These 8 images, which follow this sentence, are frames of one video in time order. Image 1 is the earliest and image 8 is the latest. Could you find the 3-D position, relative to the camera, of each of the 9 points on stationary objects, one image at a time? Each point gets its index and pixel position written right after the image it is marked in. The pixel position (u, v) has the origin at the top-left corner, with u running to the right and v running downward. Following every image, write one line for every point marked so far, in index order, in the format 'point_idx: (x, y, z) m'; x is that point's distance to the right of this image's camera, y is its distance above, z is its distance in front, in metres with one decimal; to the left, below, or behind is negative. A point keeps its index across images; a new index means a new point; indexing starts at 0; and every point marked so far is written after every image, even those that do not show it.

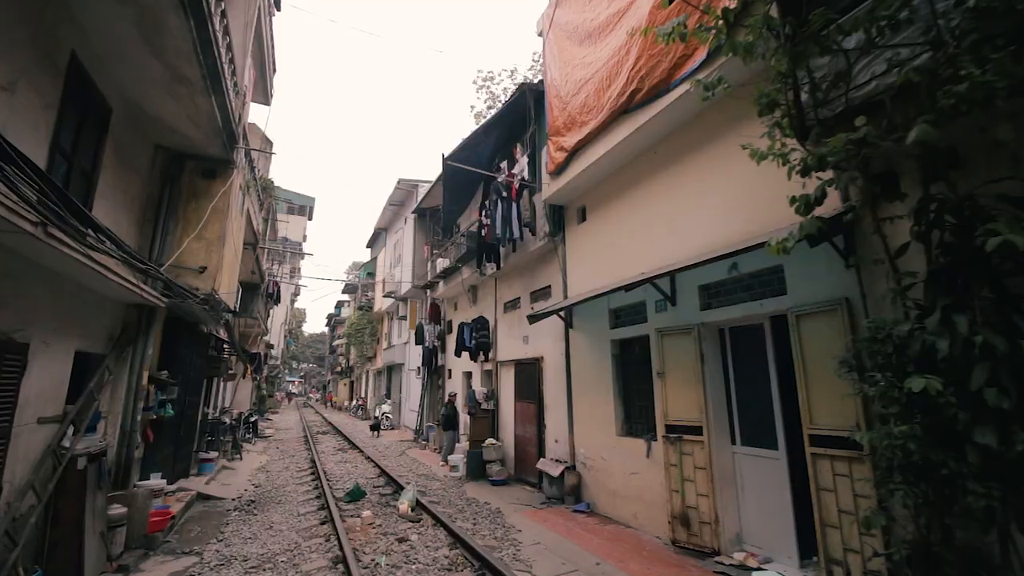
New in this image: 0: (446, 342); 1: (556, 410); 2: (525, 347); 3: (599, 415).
0: (-2.3, -1.8, +16.8) m
1: (+0.8, -2.3, +9.3) m
2: (+0.3, -1.3, +10.5) m
3: (+1.4, -2.1, +8.1) m
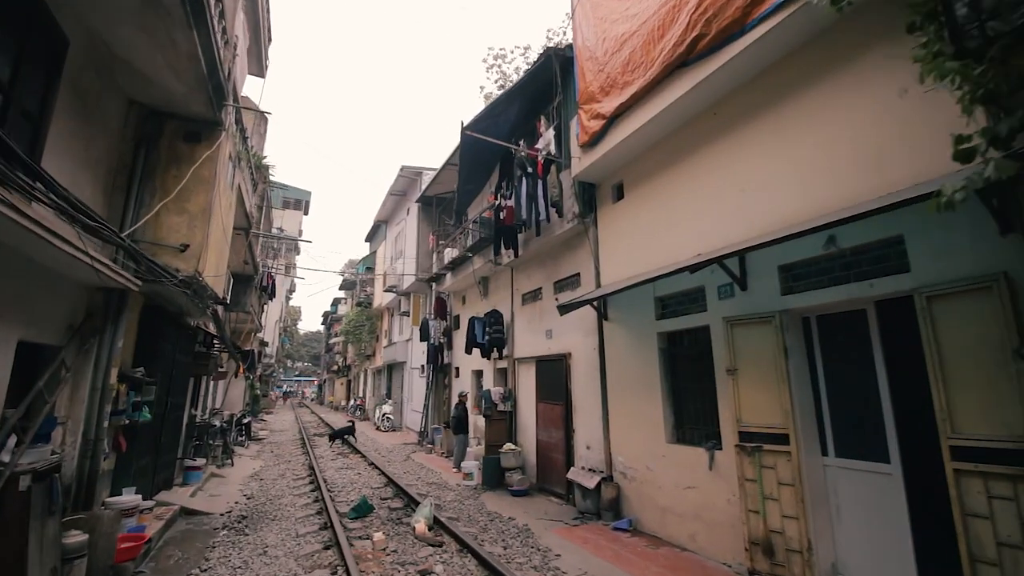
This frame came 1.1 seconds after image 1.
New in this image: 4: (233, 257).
0: (-1.9, -1.6, +15.7) m
1: (+1.3, -2.1, +8.2) m
2: (+0.7, -1.1, +9.5) m
3: (+1.9, -1.9, +7.1) m
4: (-6.9, +0.7, +12.0) m
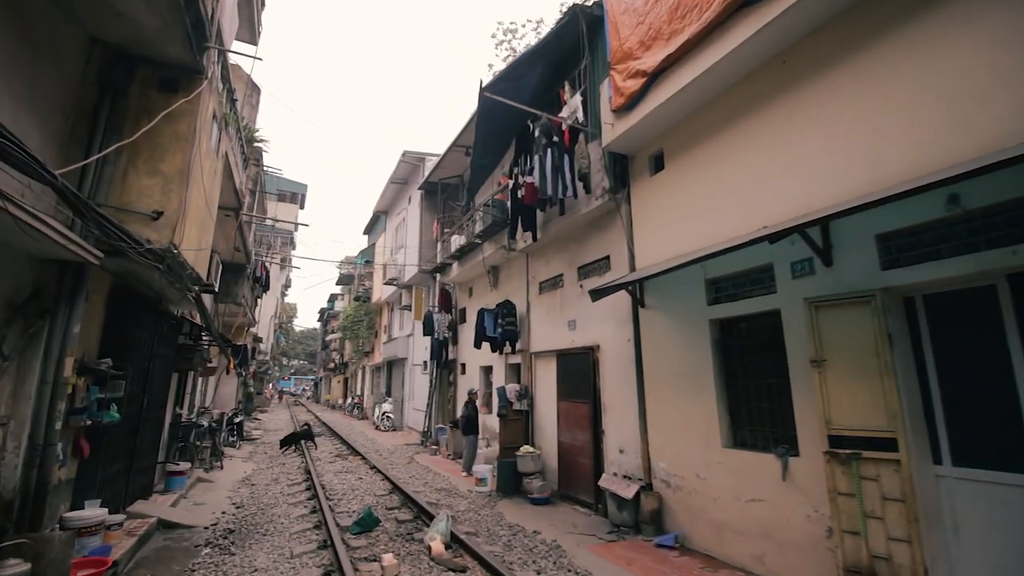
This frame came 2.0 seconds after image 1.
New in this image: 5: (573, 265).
0: (-1.6, -1.3, +14.8) m
1: (+1.6, -1.9, +7.3) m
2: (+1.0, -0.8, +8.6) m
3: (+2.2, -1.7, +6.1) m
4: (-6.6, +1.0, +11.0) m
5: (+1.1, +0.4, +8.8) m
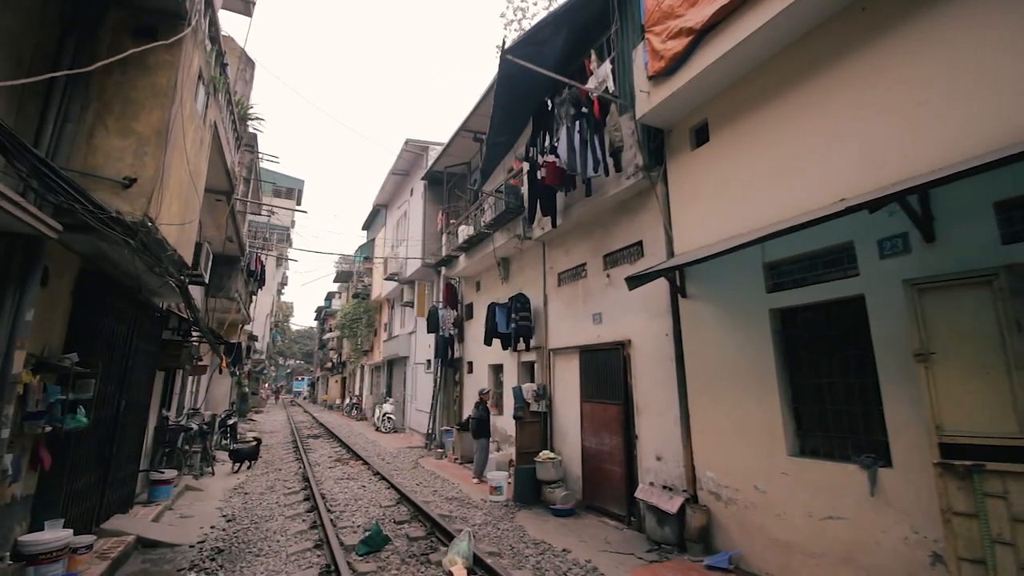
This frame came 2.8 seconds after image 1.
0: (-1.3, -1.2, +14.0) m
1: (+1.9, -1.7, +6.5) m
2: (+1.4, -0.7, +7.8) m
3: (+2.6, -1.5, +5.4) m
4: (-6.3, +1.2, +10.2) m
5: (+1.4, +0.6, +8.0) m
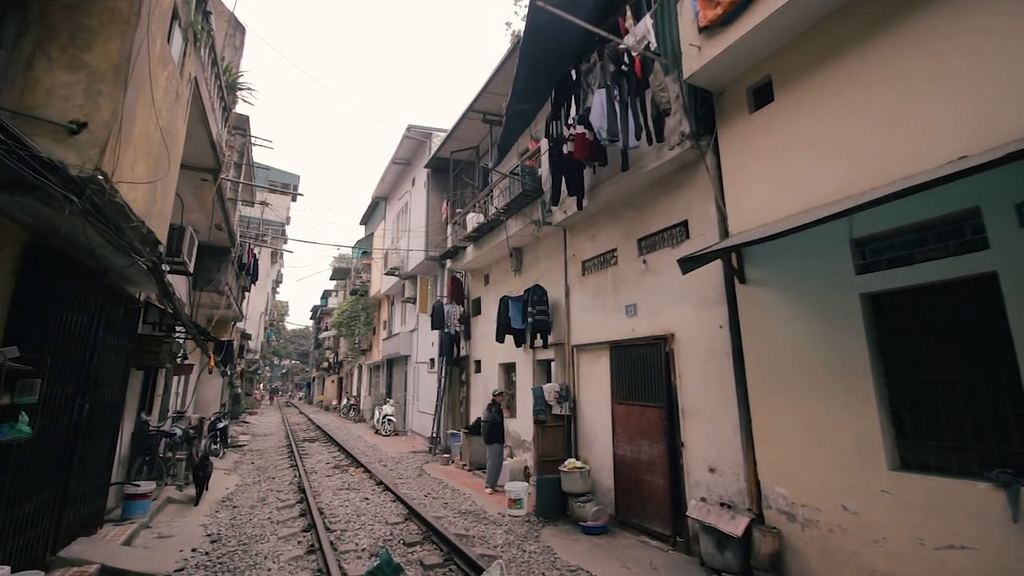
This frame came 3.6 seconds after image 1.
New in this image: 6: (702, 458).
0: (-1.0, -1.0, +13.1) m
1: (+2.3, -1.5, +5.7) m
2: (+1.7, -0.5, +6.9) m
3: (+2.9, -1.3, +4.5) m
4: (-6.0, +1.4, +9.2) m
5: (+1.7, +0.8, +7.1) m
6: (+2.2, -2.0, +5.7) m
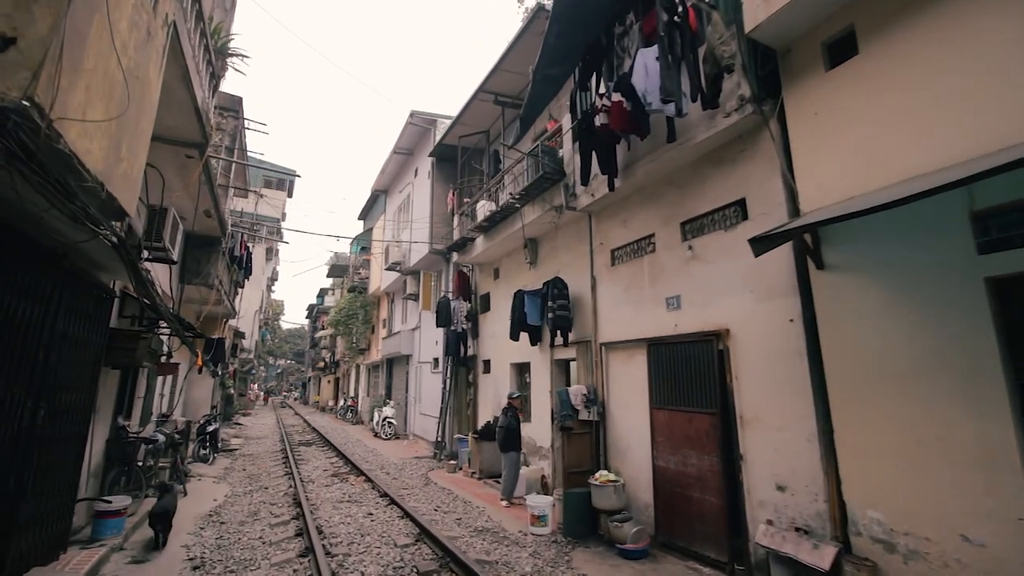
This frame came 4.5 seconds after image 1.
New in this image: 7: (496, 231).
0: (-0.8, -0.9, +12.3) m
1: (+2.6, -1.4, +4.9) m
2: (+2.0, -0.4, +6.1) m
3: (+3.3, -1.2, +3.7) m
4: (-5.6, +1.5, +8.4) m
5: (+2.1, +0.9, +6.3) m
6: (+2.6, -1.9, +4.9) m
7: (-0.3, +1.2, +10.5) m
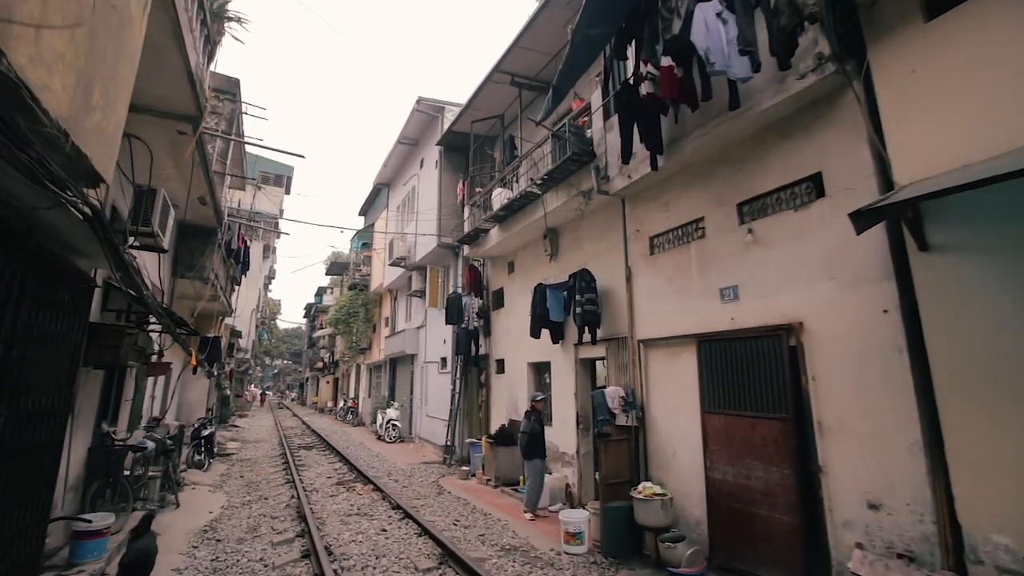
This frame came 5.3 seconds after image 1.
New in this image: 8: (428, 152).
0: (-0.4, -0.7, +11.5) m
1: (+3.0, -1.3, +4.2) m
2: (+2.4, -0.2, +5.4) m
3: (+3.7, -1.1, +3.0) m
4: (-5.3, +1.6, +7.6) m
5: (+2.5, +1.0, +5.6) m
6: (+3.0, -1.7, +4.2) m
7: (0.0, +1.4, +9.8) m
8: (-2.6, +4.2, +15.0) m
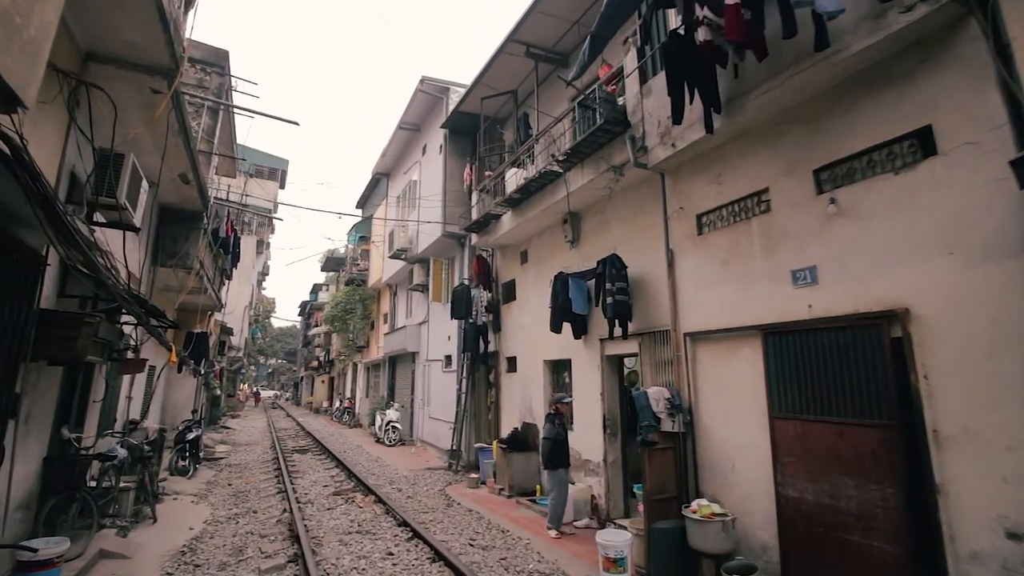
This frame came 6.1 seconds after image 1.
0: (-0.1, -0.6, +10.7) m
1: (+3.4, -1.1, +3.3) m
2: (+2.7, -0.1, +4.6) m
3: (+4.0, -0.9, +2.2) m
4: (-5.0, +1.8, +6.7) m
5: (+2.8, +1.2, +4.8) m
6: (+3.3, -1.6, +3.3) m
7: (+0.3, +1.5, +8.9) m
8: (-2.3, +4.4, +14.1) m
